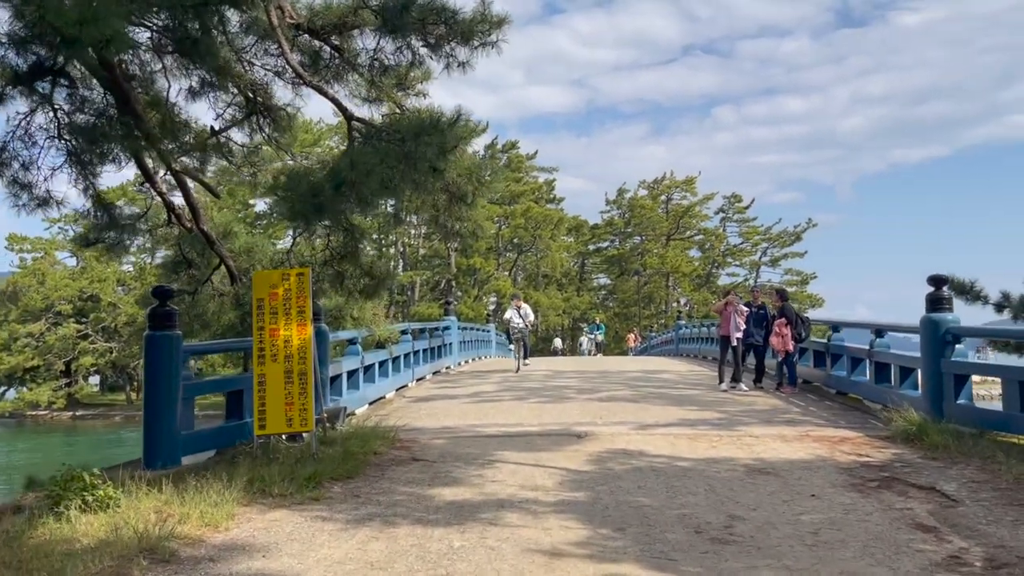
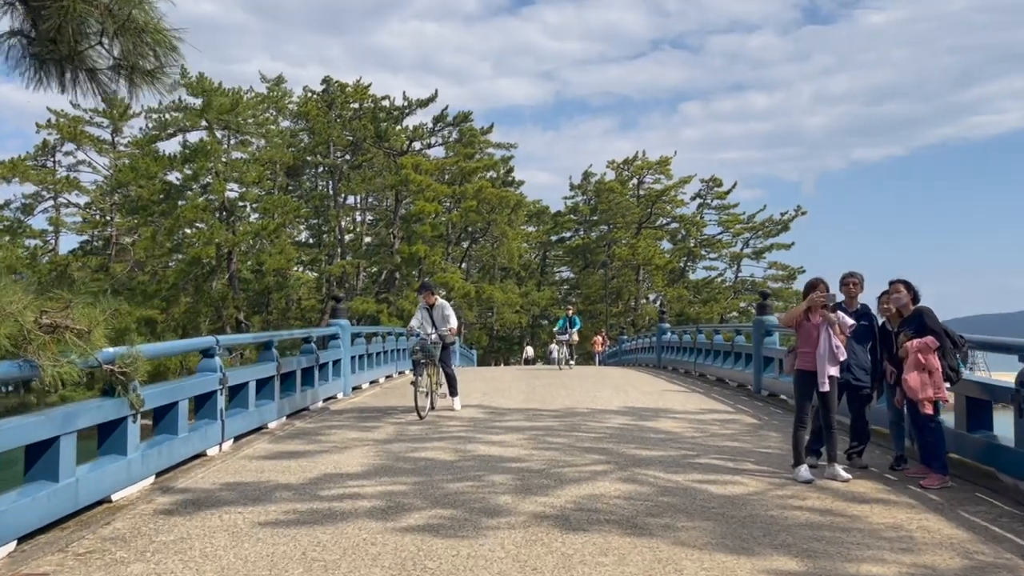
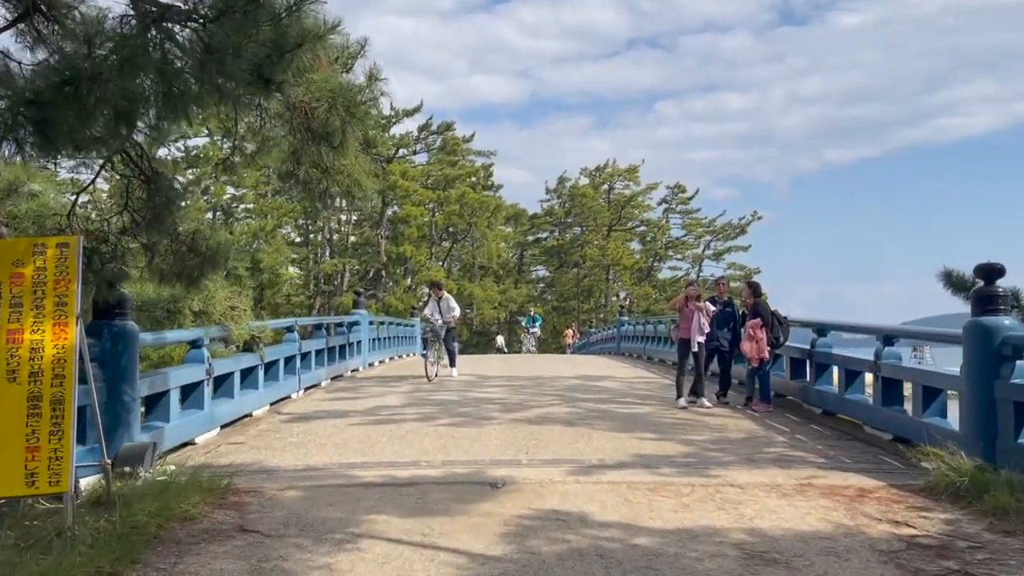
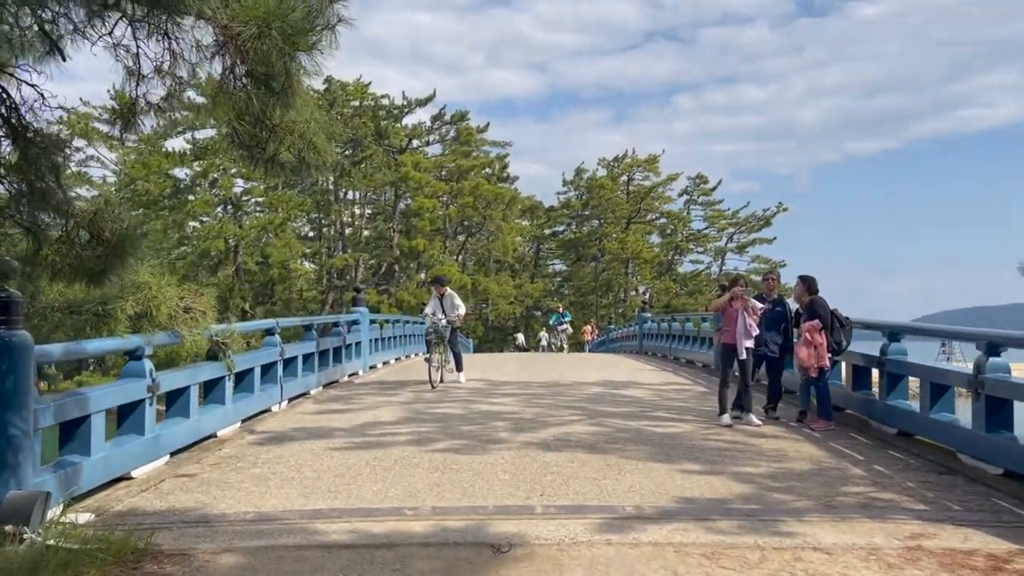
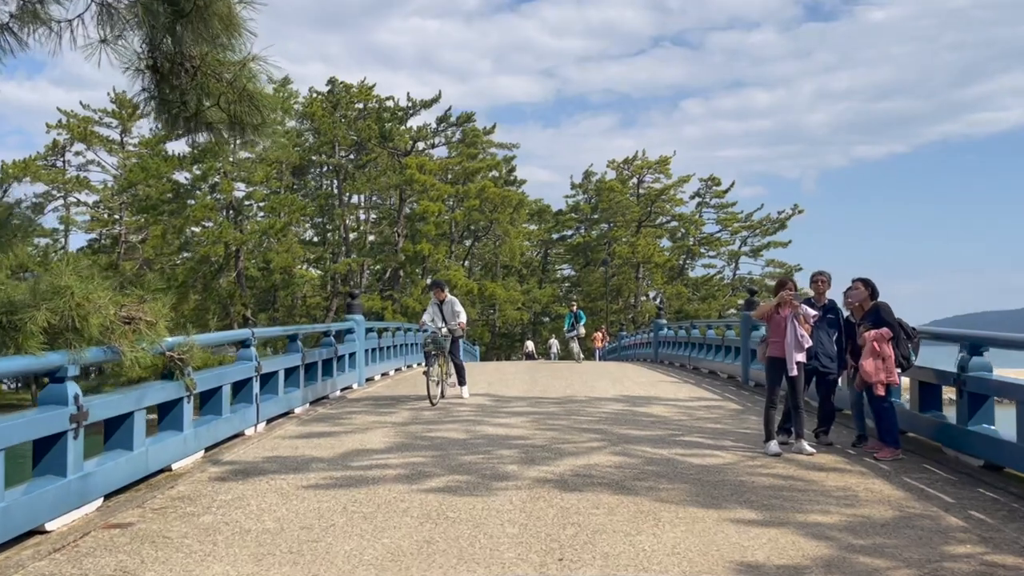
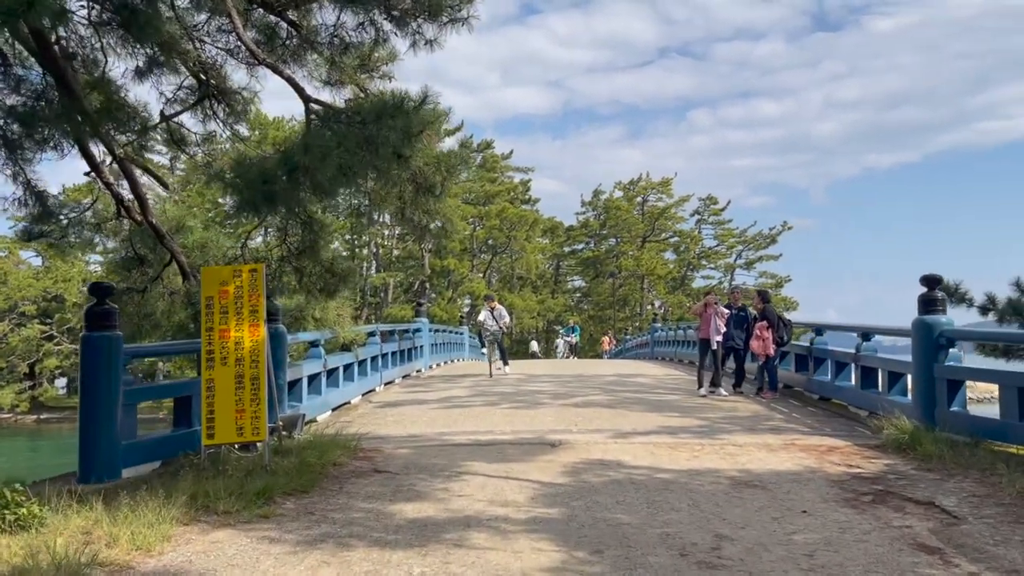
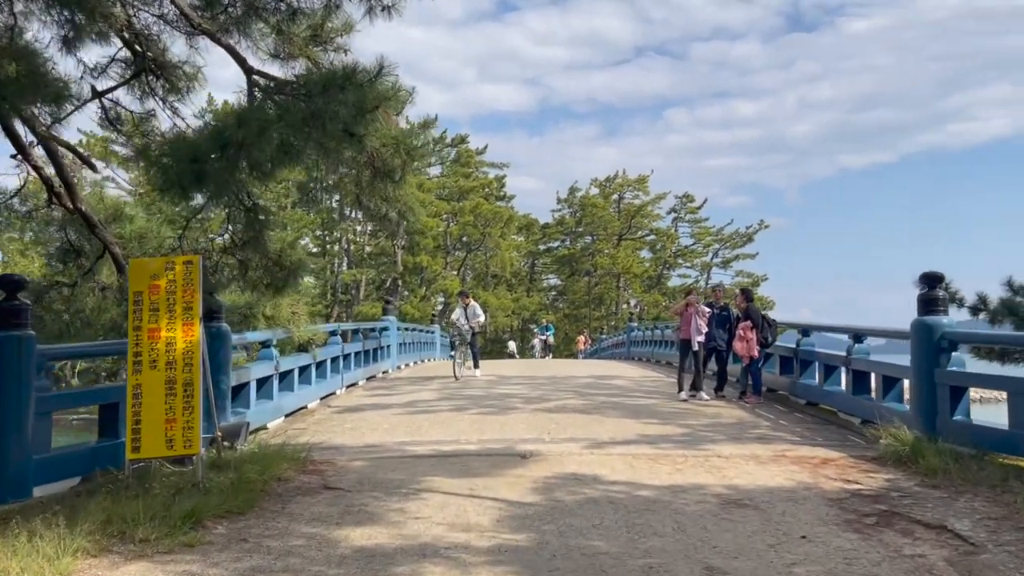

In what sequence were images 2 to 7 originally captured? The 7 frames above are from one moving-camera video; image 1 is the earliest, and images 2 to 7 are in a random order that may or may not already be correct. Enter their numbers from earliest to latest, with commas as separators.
6, 7, 3, 4, 5, 2
